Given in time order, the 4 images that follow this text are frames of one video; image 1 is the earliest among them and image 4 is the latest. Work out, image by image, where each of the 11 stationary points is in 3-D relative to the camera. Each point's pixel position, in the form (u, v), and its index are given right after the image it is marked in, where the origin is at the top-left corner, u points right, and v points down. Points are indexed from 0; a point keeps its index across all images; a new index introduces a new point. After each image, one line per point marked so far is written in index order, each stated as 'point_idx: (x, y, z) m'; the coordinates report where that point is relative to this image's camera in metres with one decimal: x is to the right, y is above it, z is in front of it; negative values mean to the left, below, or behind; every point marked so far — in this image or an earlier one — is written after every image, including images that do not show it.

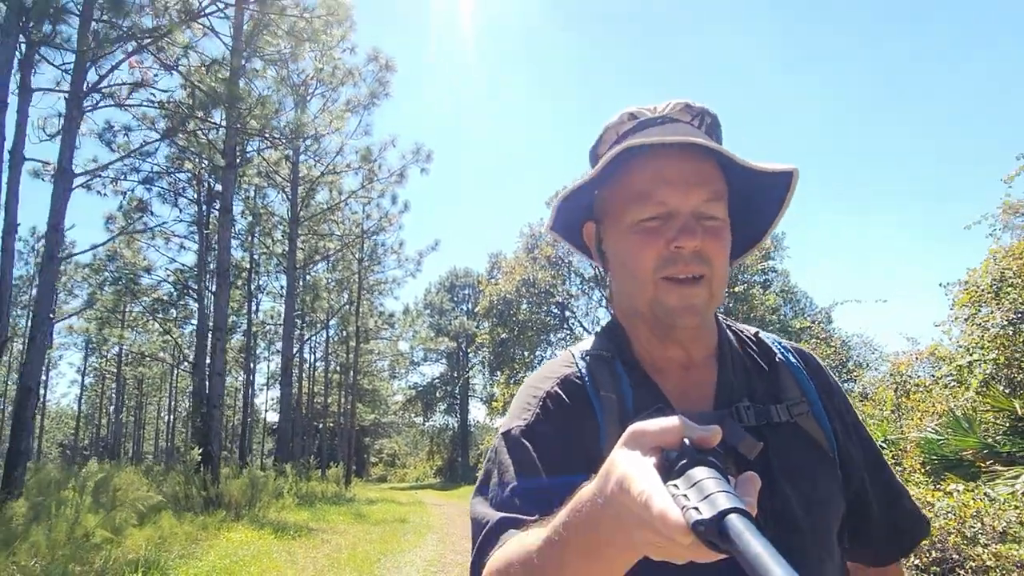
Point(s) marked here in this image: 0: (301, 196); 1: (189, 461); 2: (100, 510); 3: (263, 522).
0: (-5.7, +2.5, +19.1) m
1: (-5.5, -3.0, +12.0) m
2: (-3.9, -2.1, +6.7) m
3: (-3.6, -3.5, +10.5) m
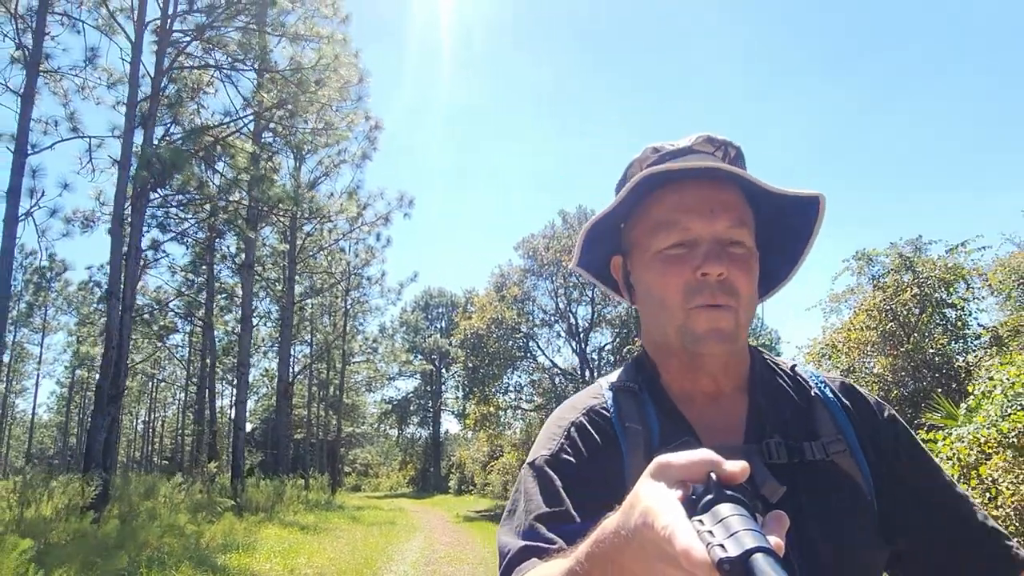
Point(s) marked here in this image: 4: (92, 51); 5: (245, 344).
0: (-6.6, +1.6, +21.4) m
1: (-6.1, -3.8, +14.3) m
2: (-4.3, -2.9, +9.1) m
3: (-4.2, -4.3, +12.8) m
4: (-7.0, +4.0, +11.7) m
5: (-6.8, -1.3, +17.6) m
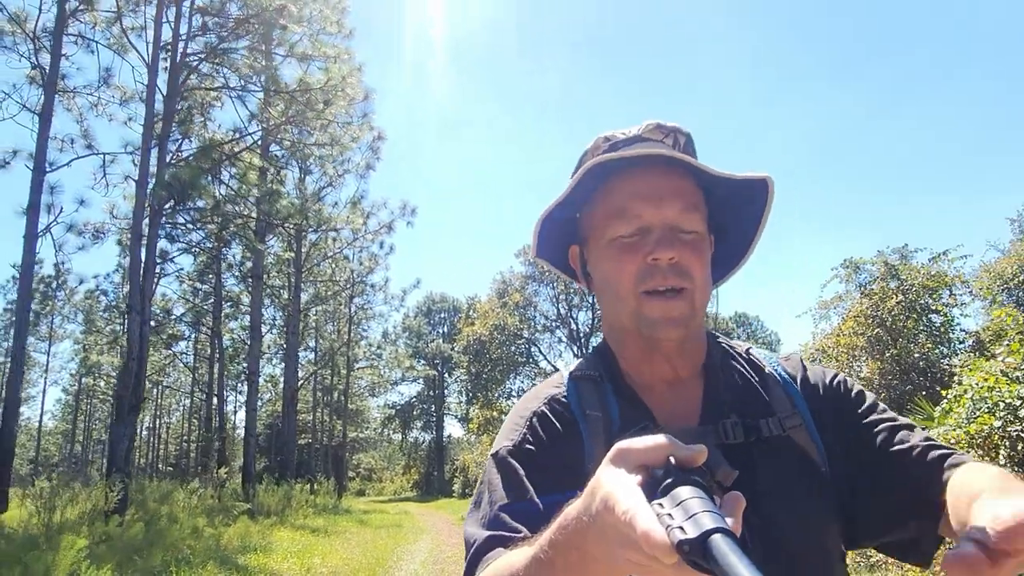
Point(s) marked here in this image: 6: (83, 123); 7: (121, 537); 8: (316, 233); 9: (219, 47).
0: (-6.6, +1.4, +21.8) m
1: (-6.1, -4.0, +14.6) m
2: (-4.2, -3.1, +9.4) m
3: (-4.1, -4.5, +13.2) m
4: (-7.0, +3.8, +12.1) m
5: (-6.7, -1.6, +18.0) m
6: (-7.6, +2.9, +12.5) m
7: (-3.8, -2.4, +6.8) m
8: (-5.5, +1.6, +19.8) m
9: (-5.1, +4.2, +12.4) m
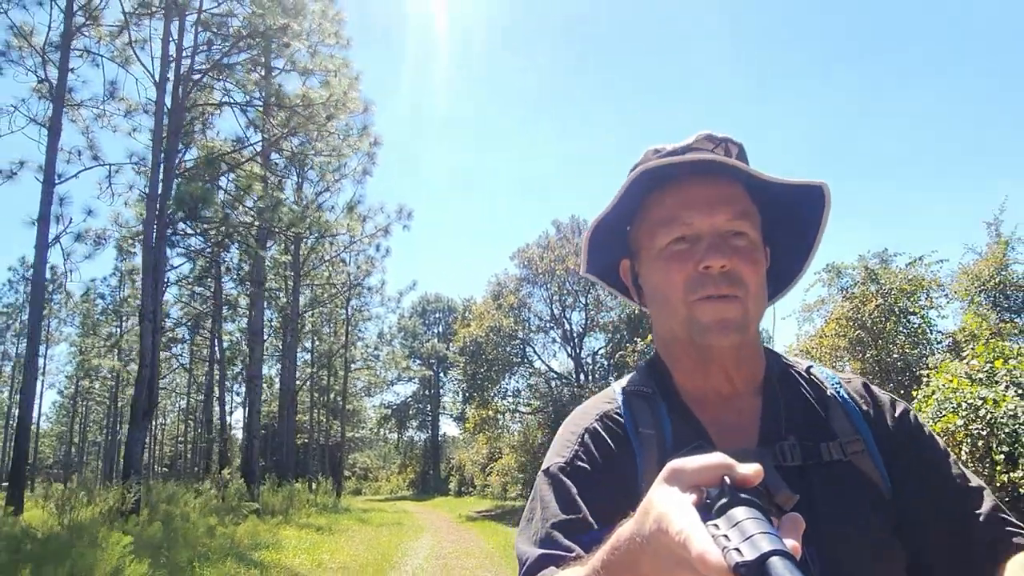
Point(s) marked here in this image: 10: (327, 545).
0: (-6.7, +1.3, +22.1) m
1: (-6.1, -4.1, +15.0) m
2: (-4.2, -3.2, +9.8) m
3: (-4.2, -4.6, +13.5) m
4: (-7.1, +3.6, +12.5) m
5: (-6.9, -1.7, +18.3) m
6: (-7.7, +2.8, +12.8) m
7: (-3.8, -2.5, +7.2) m
8: (-5.7, +1.5, +20.1) m
9: (-5.2, +4.1, +12.7) m
10: (-2.9, -3.9, +10.6) m
